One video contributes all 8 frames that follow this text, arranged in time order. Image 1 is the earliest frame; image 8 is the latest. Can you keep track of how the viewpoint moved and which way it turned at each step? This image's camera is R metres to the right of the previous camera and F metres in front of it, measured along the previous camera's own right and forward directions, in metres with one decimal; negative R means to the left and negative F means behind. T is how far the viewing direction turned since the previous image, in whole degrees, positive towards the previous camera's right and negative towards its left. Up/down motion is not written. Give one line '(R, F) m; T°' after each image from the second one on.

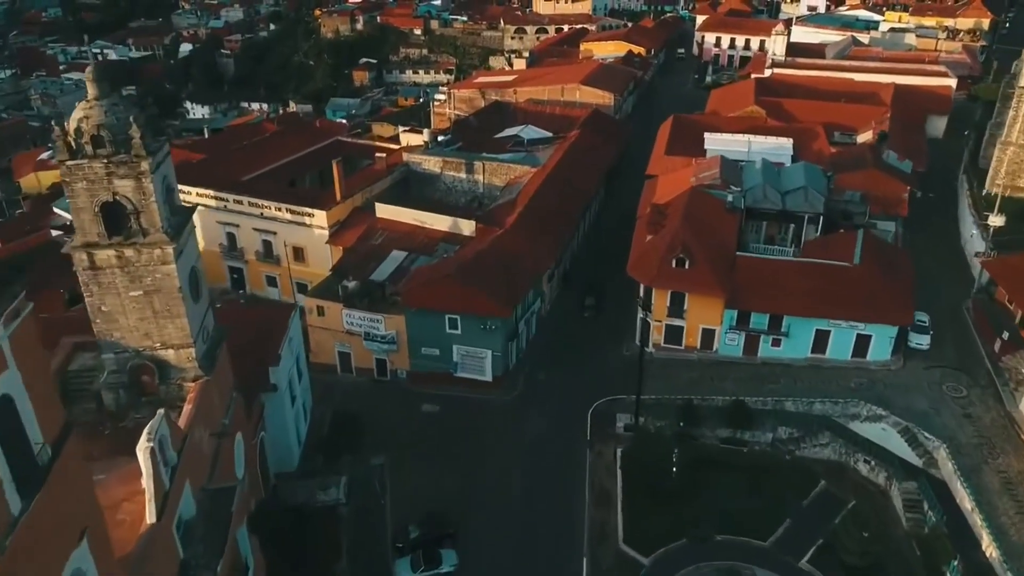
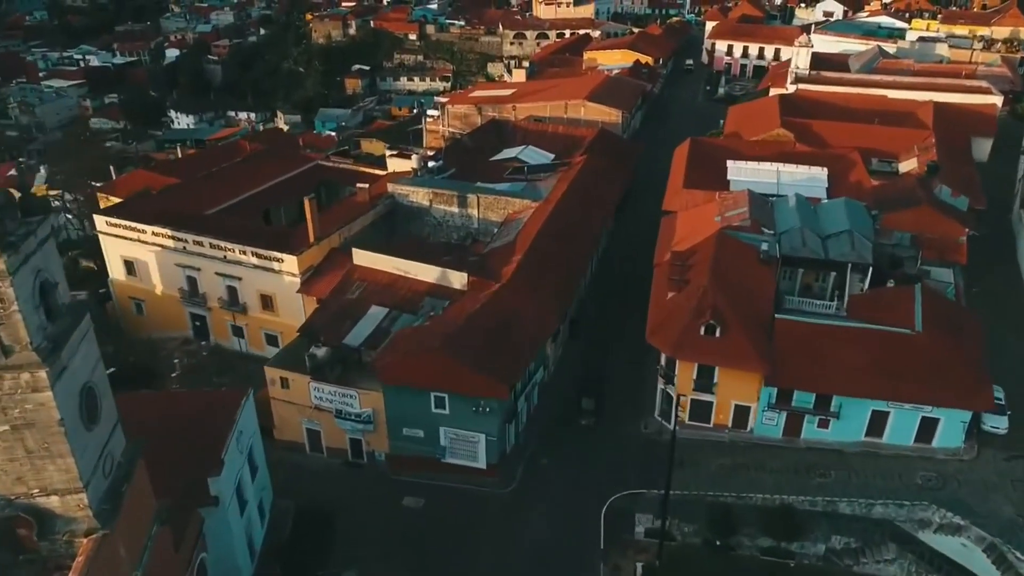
(+0.1, +4.0) m; 0°
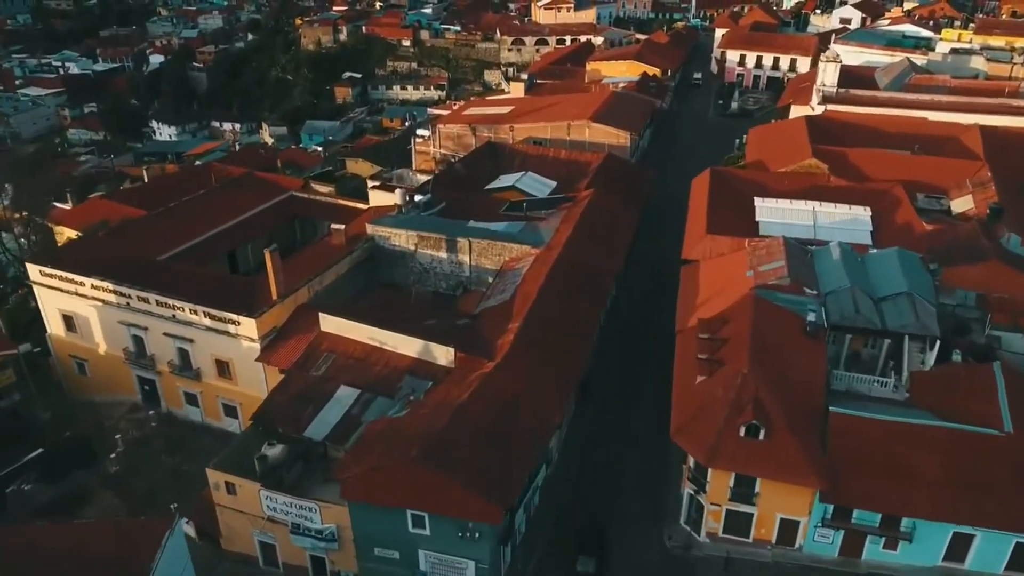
(+0.1, +4.0) m; 0°
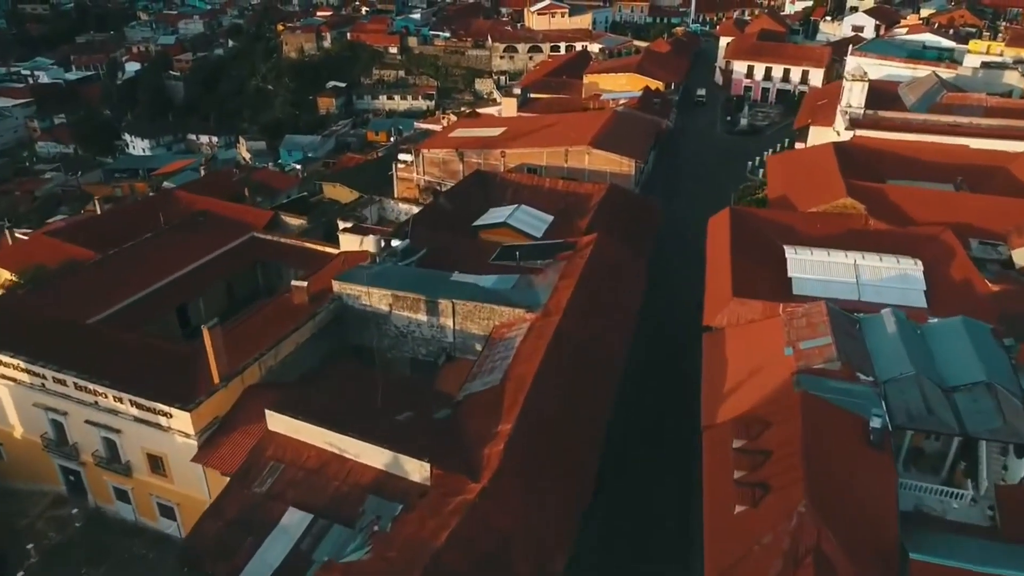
(+0.1, +4.0) m; 0°
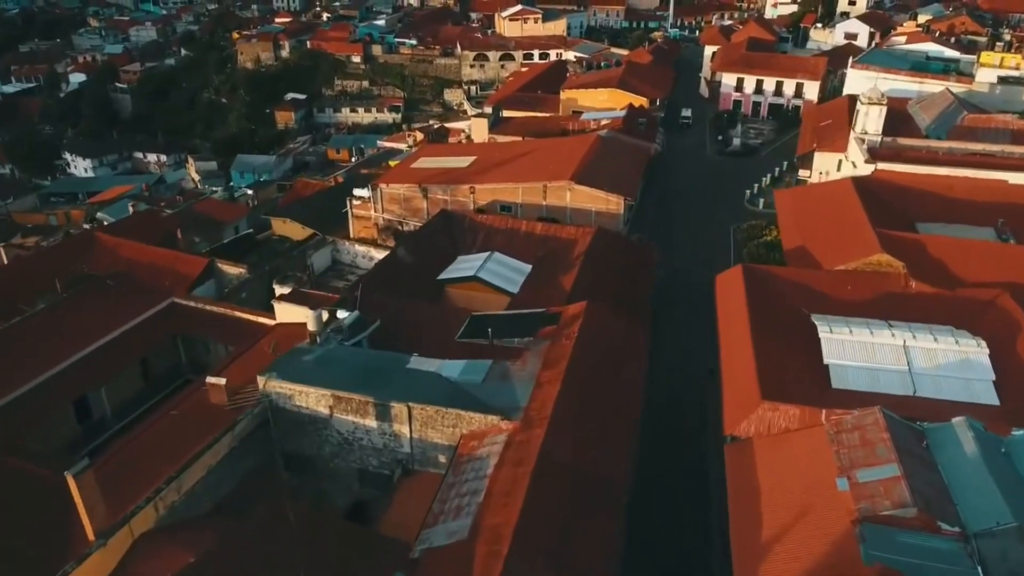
(+0.2, +4.7) m; +2°
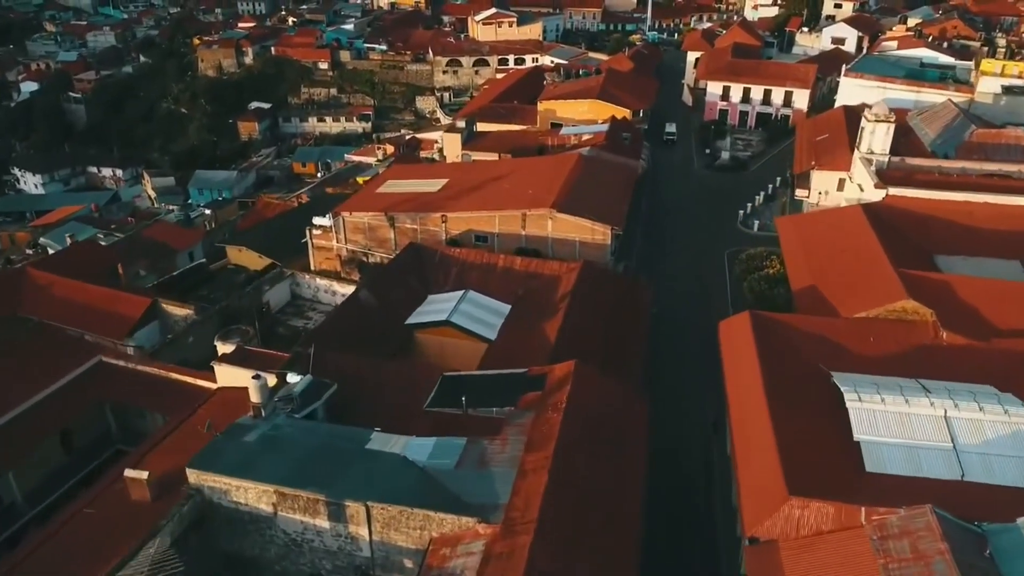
(+0.1, +2.9) m; +2°
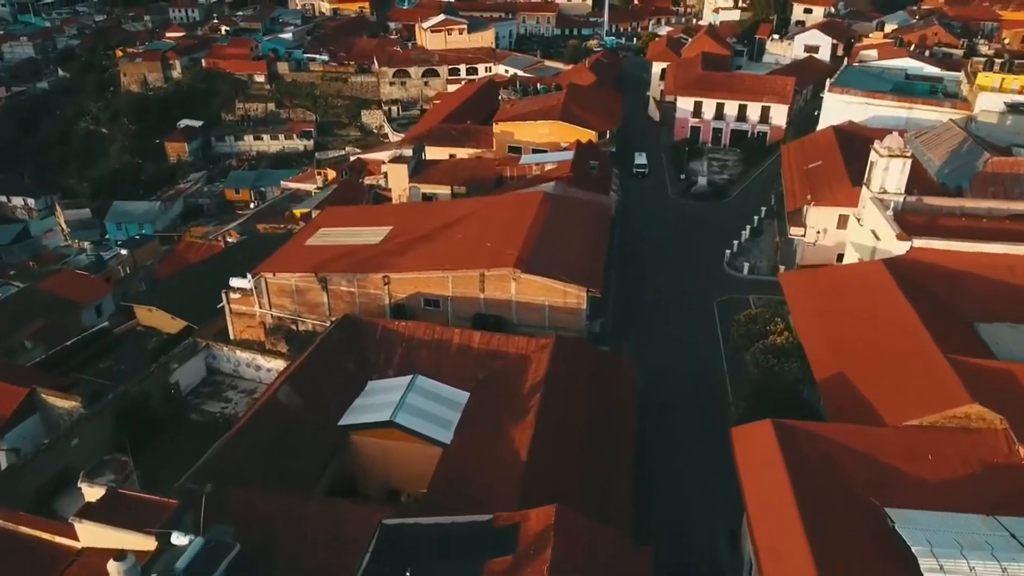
(+0.1, +4.7) m; +3°
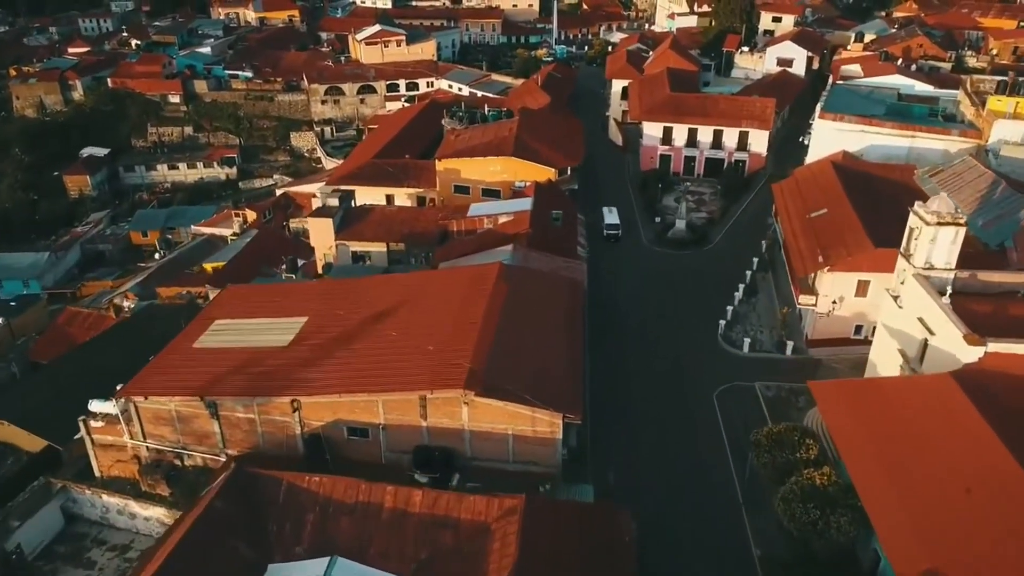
(+0.1, +5.8) m; +4°
